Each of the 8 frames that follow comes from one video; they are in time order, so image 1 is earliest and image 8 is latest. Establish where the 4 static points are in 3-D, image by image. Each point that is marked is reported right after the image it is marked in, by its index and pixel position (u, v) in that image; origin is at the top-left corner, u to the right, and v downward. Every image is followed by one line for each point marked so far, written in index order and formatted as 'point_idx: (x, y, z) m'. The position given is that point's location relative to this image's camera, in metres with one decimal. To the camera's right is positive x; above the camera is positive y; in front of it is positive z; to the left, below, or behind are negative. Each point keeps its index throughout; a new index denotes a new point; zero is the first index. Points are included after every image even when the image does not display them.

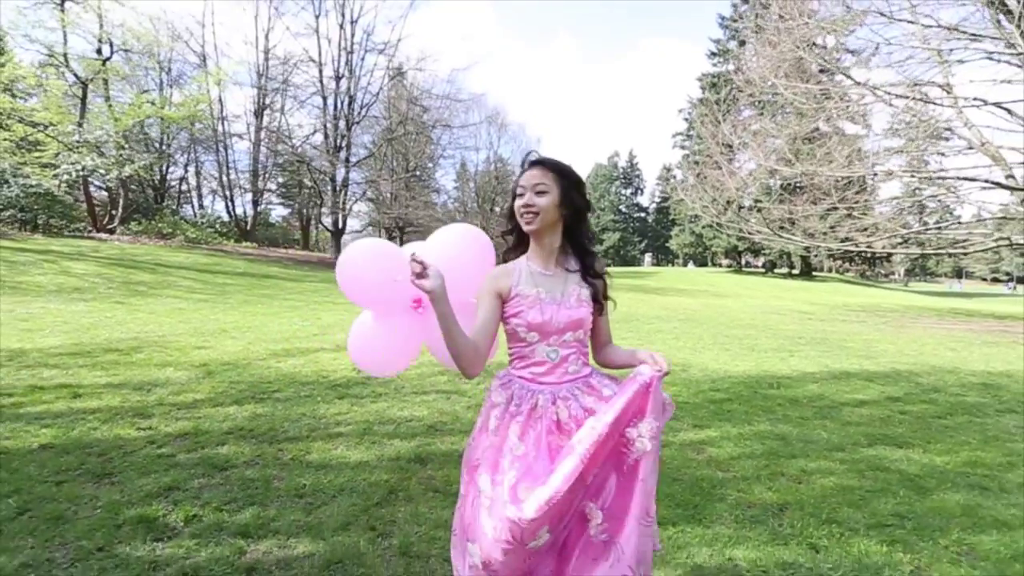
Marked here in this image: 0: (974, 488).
0: (+3.7, -1.6, +3.9) m
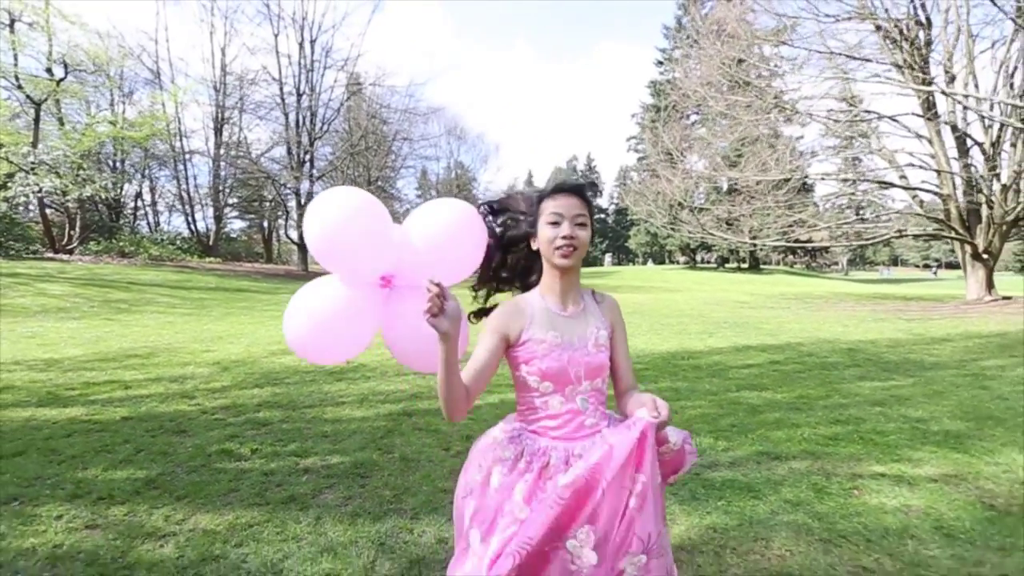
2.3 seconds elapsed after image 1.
0: (+3.3, -1.4, +5.7) m
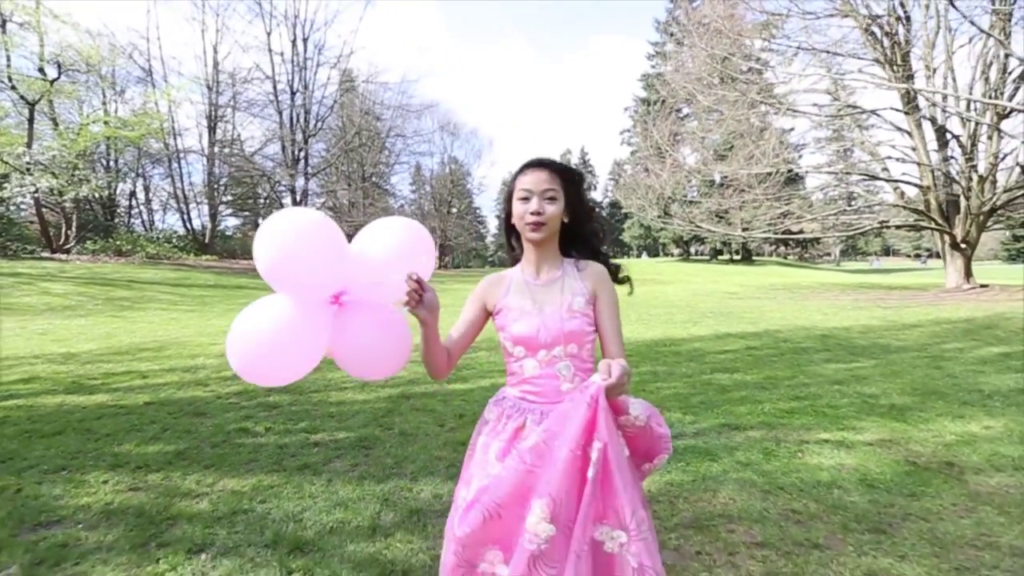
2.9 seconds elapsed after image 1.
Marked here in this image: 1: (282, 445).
0: (+3.2, -1.3, +6.2) m
1: (-2.1, -1.4, +4.4) m
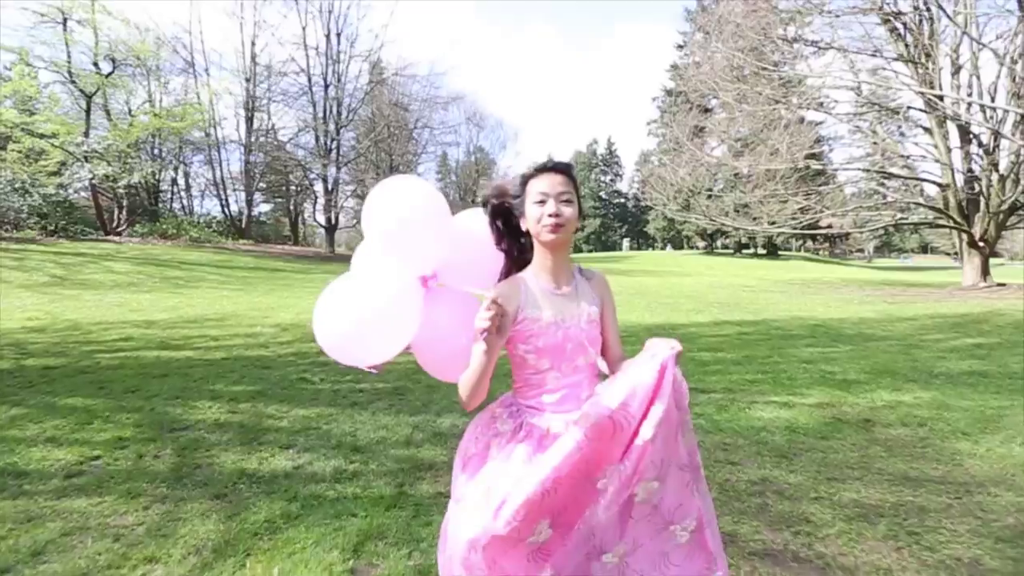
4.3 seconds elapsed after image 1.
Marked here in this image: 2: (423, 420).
0: (+3.3, -1.1, +7.1) m
1: (-2.1, -1.2, +5.6) m
2: (-0.9, -1.3, +4.7) m
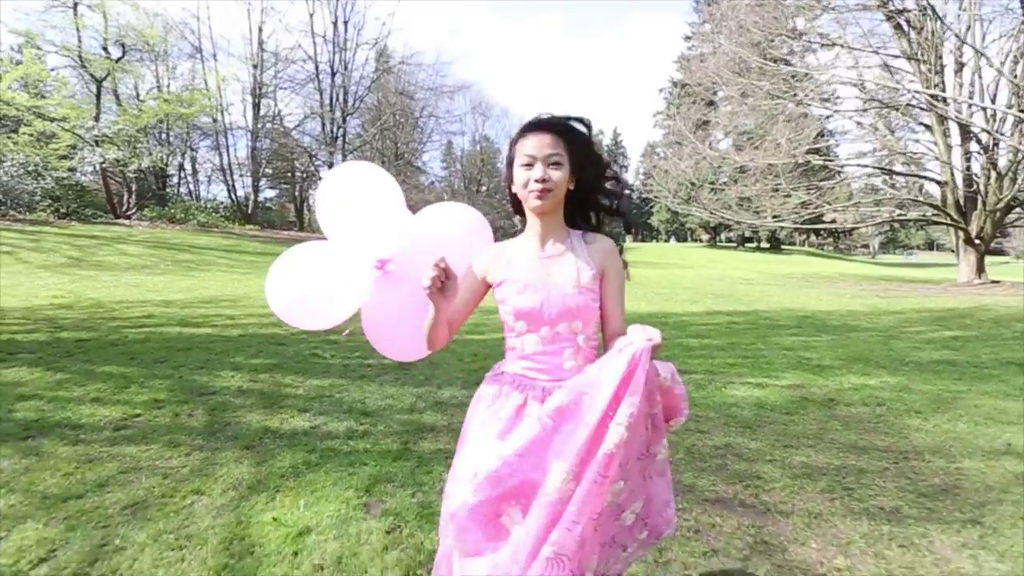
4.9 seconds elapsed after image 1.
0: (+3.3, -0.9, +7.5) m
1: (-2.1, -1.0, +6.1) m
2: (-0.9, -1.1, +5.2) m
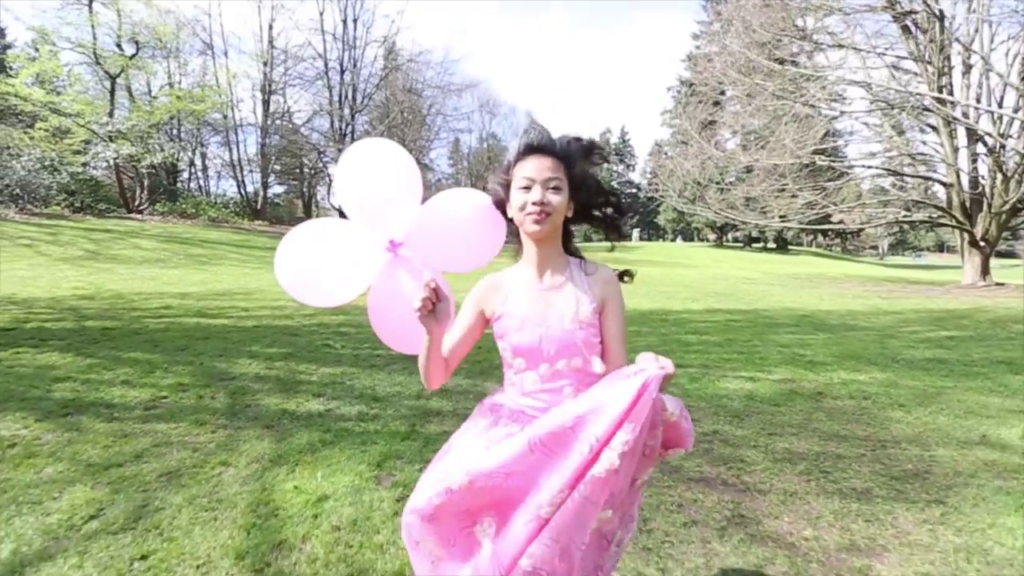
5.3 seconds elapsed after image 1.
0: (+3.3, -0.9, +7.8) m
1: (-2.1, -0.9, +6.4) m
2: (-0.9, -1.1, +5.4) m
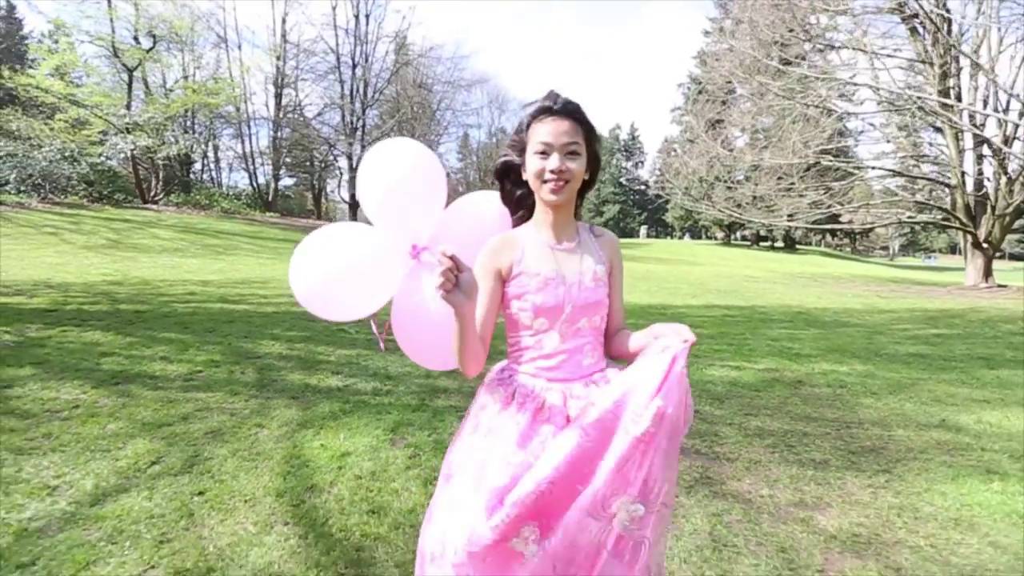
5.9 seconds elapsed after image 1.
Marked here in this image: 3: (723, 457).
0: (+3.4, -0.8, +8.2) m
1: (-2.1, -0.7, +6.9) m
2: (-0.9, -0.9, +5.9) m
3: (+1.7, -1.3, +3.7) m
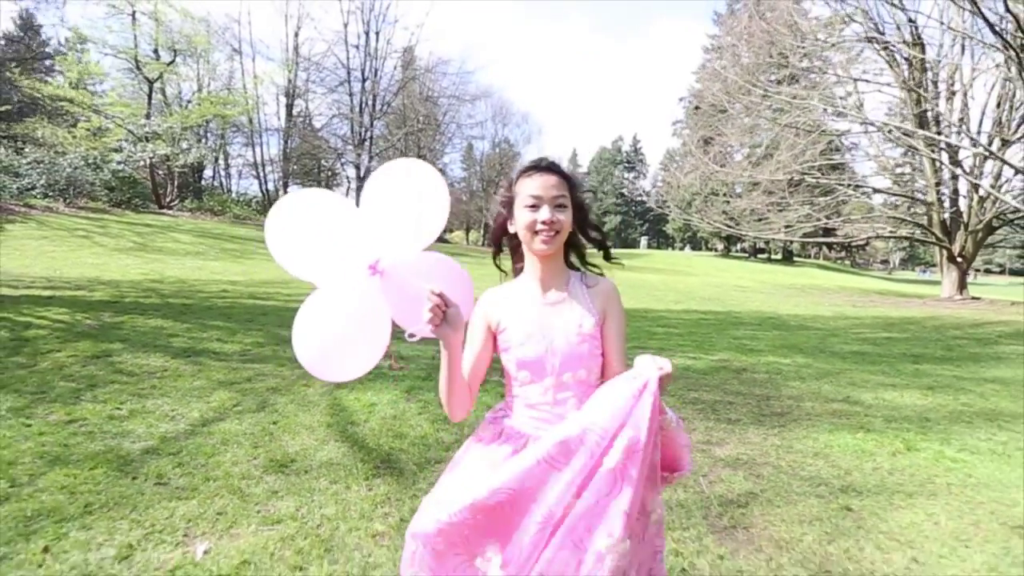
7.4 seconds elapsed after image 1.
0: (+3.2, -0.9, +9.3) m
1: (-2.2, -0.7, +8.0) m
2: (-1.0, -0.9, +7.1) m
3: (+1.5, -1.3, +4.9) m
